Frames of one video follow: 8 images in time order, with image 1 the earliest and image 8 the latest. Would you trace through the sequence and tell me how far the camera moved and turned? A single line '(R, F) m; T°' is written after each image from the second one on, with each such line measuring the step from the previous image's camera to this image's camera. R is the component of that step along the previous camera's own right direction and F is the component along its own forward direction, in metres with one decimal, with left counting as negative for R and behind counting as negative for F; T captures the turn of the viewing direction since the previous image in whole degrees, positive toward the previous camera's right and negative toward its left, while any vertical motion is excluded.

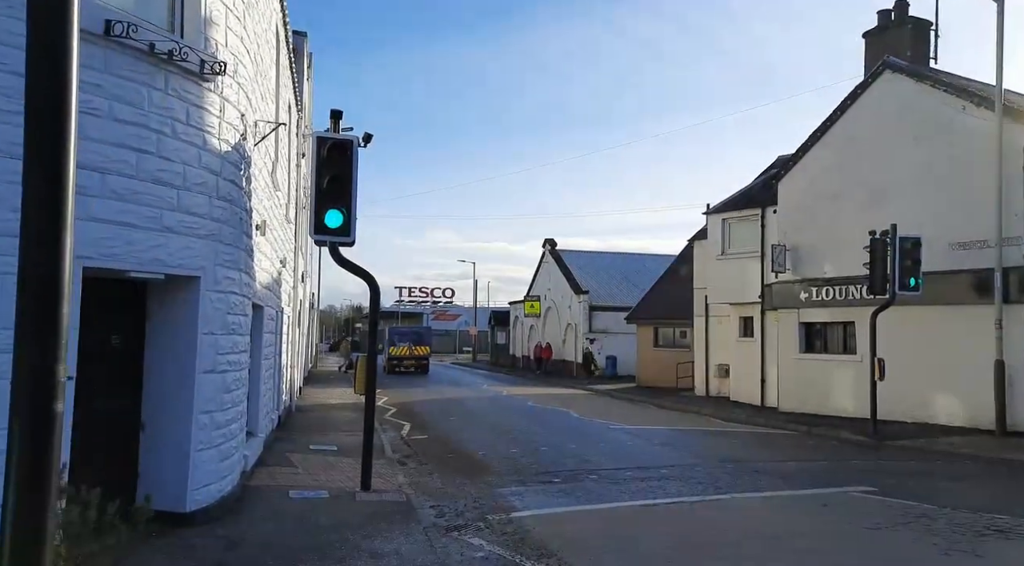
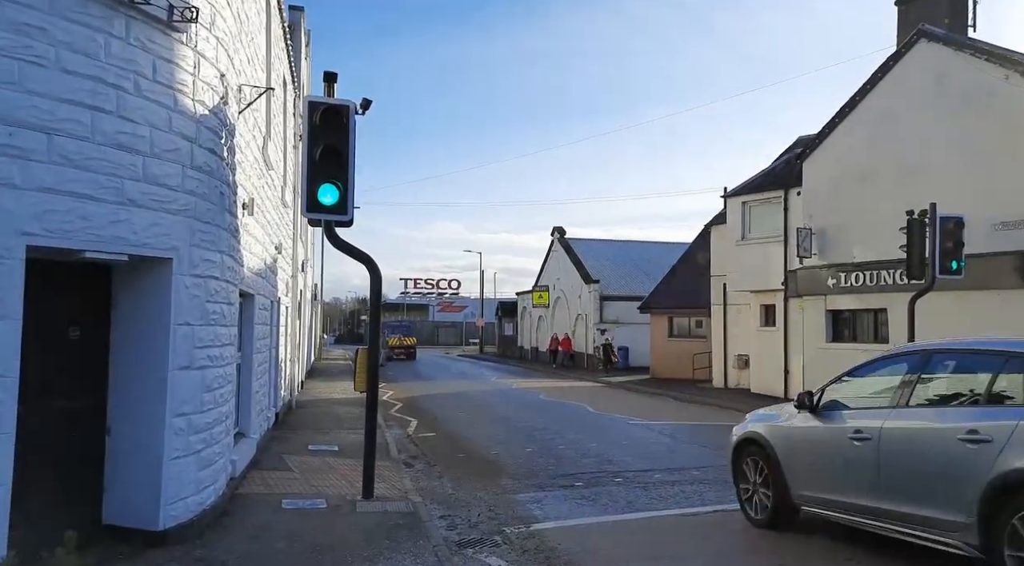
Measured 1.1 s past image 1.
(-0.1, +1.0) m; 0°
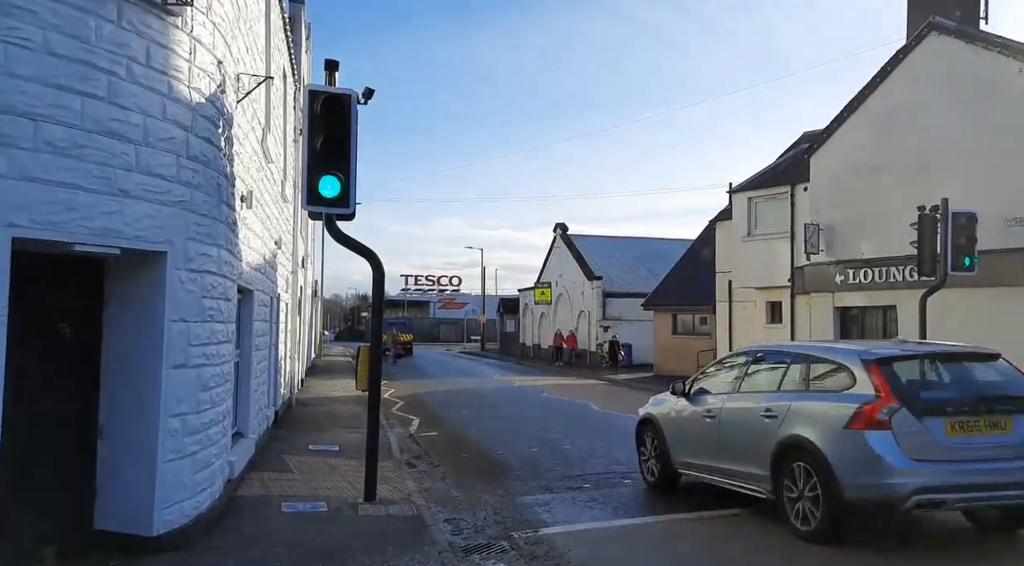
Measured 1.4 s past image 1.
(-0.1, +0.3) m; 0°
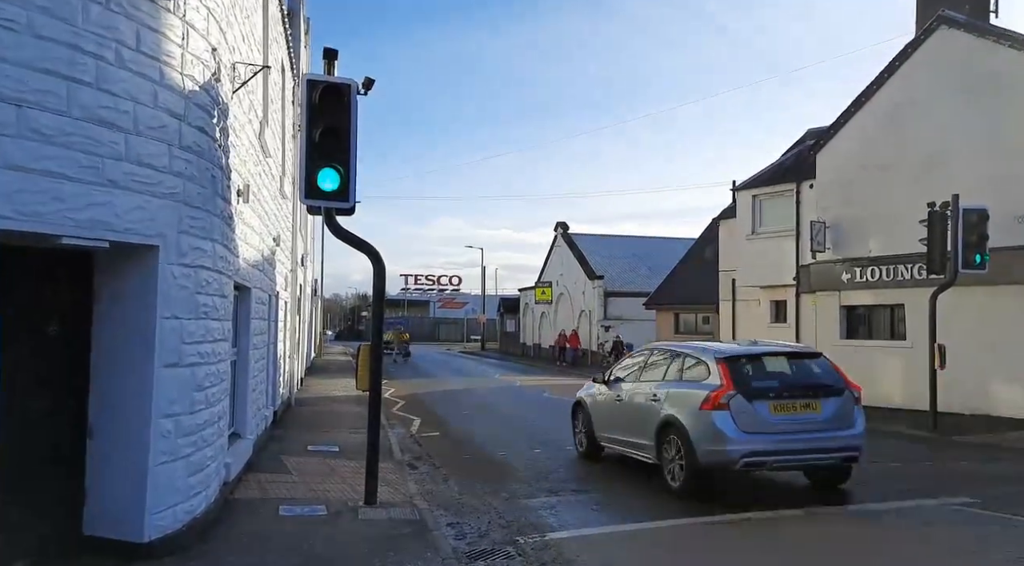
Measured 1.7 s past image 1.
(-0.1, +0.2) m; 0°
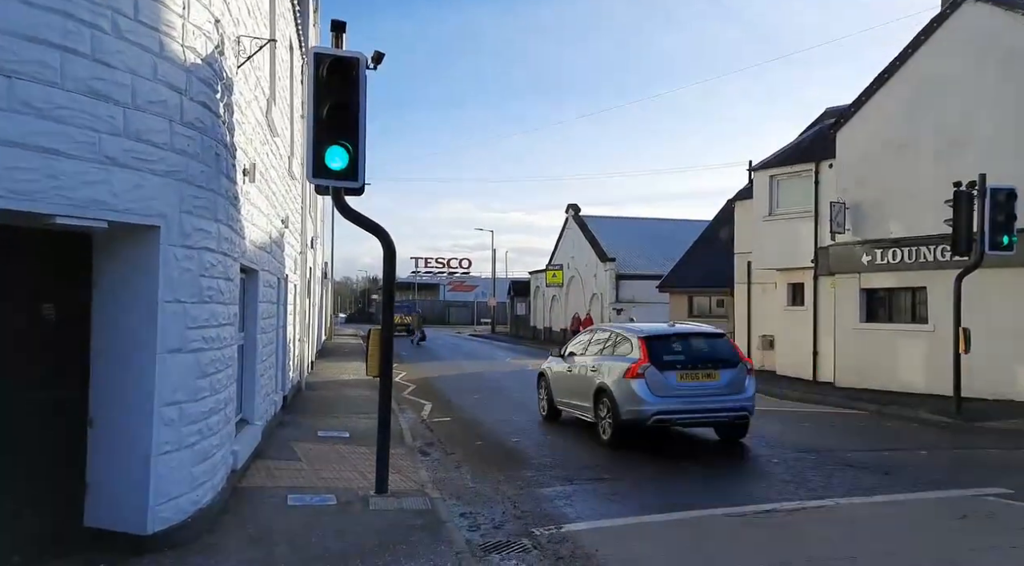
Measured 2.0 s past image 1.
(-0.1, +0.3) m; -1°
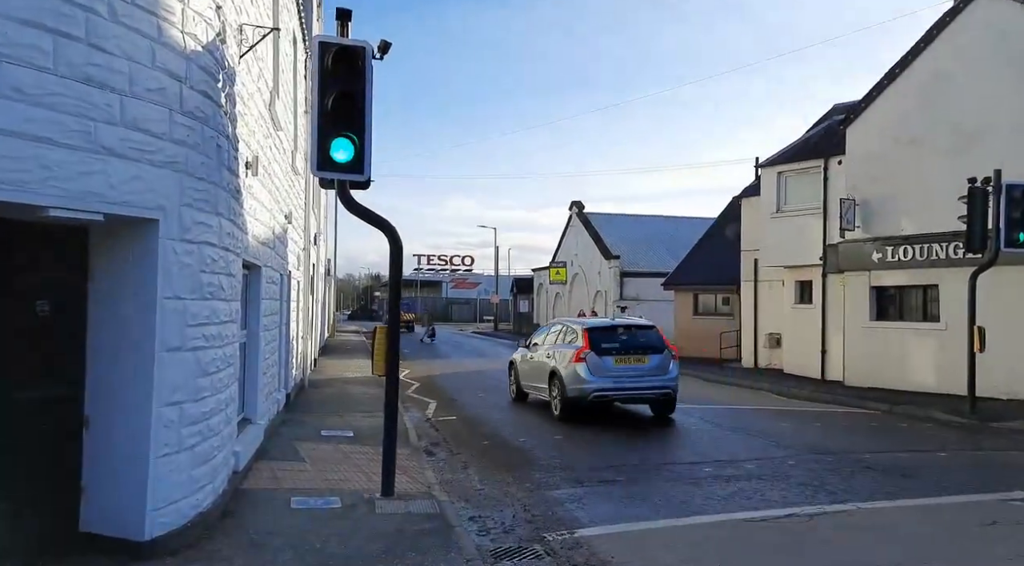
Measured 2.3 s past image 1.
(-0.1, +0.2) m; 0°
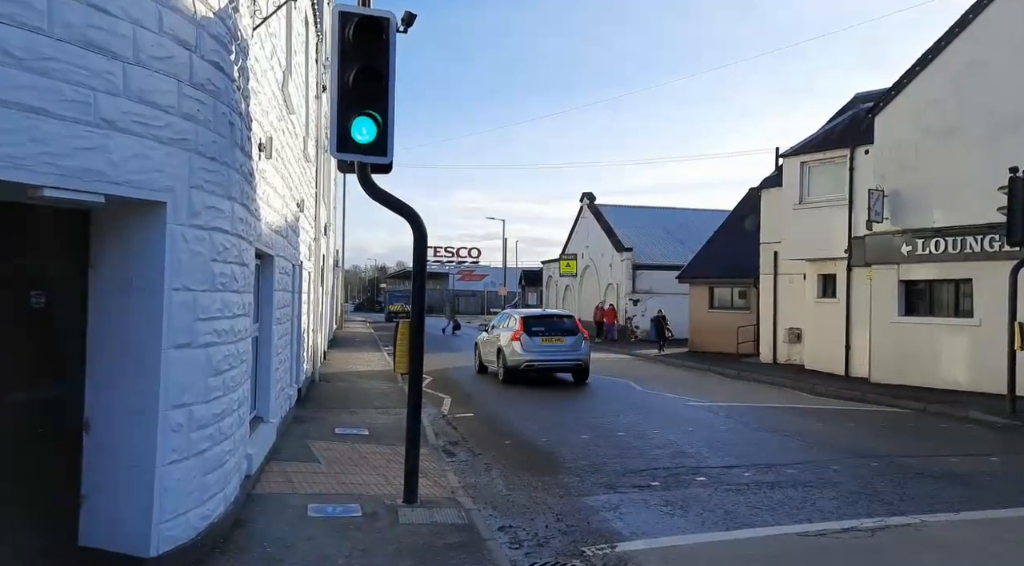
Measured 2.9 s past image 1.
(-0.3, +0.5) m; 0°
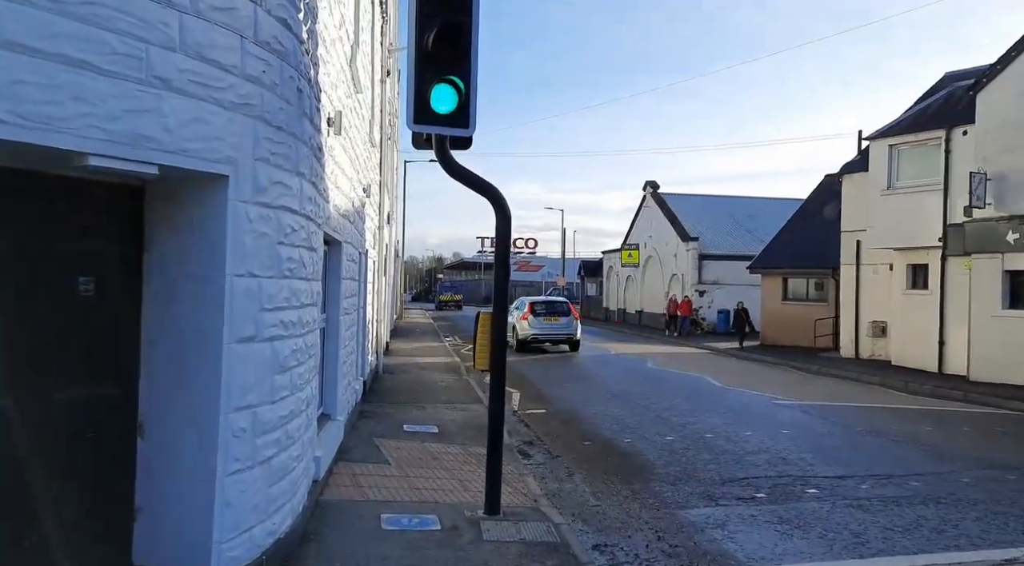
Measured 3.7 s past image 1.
(-0.3, +0.7) m; -4°
